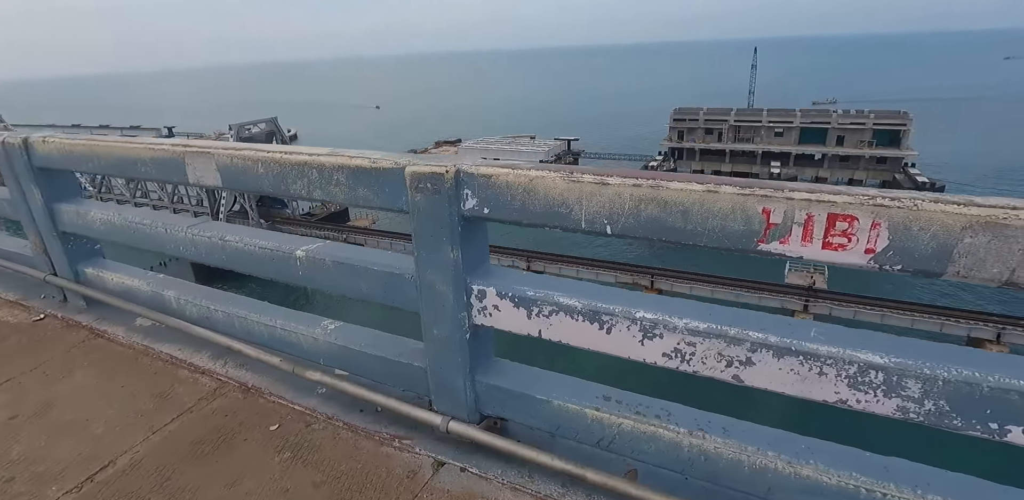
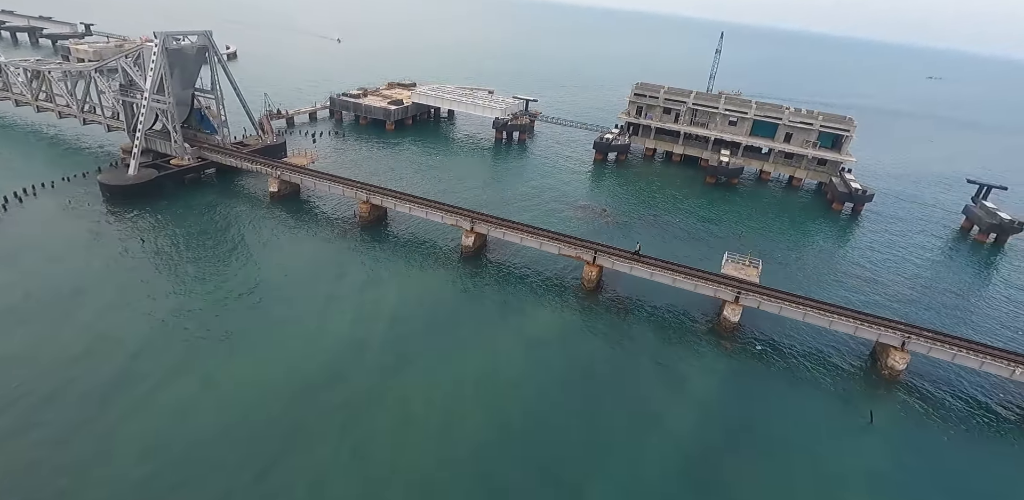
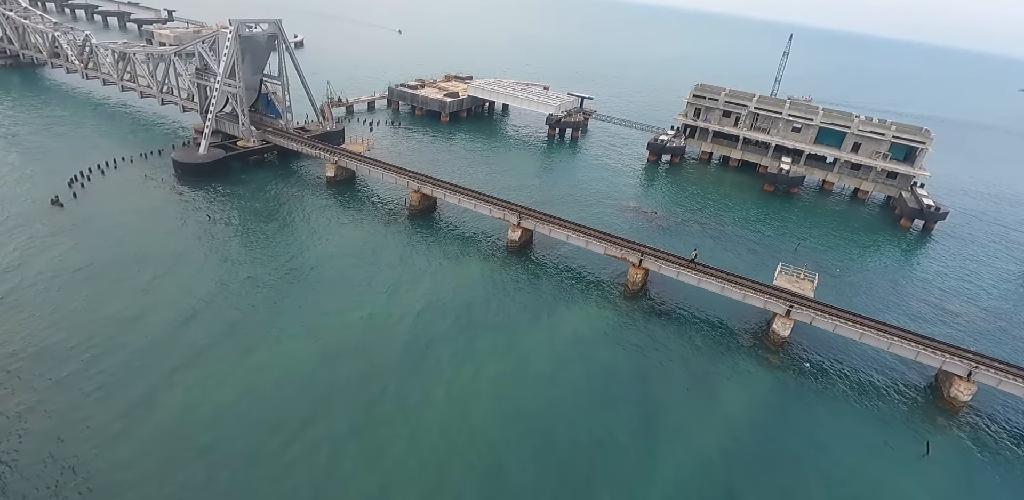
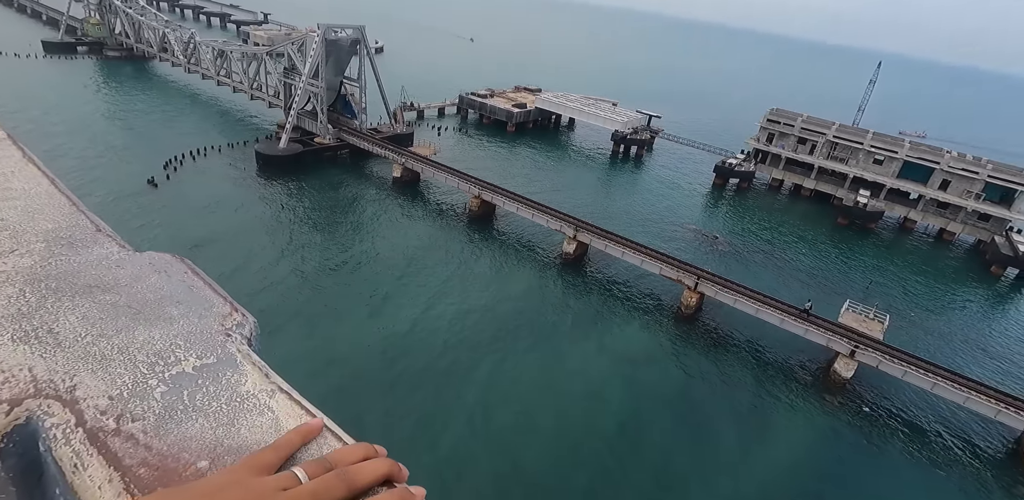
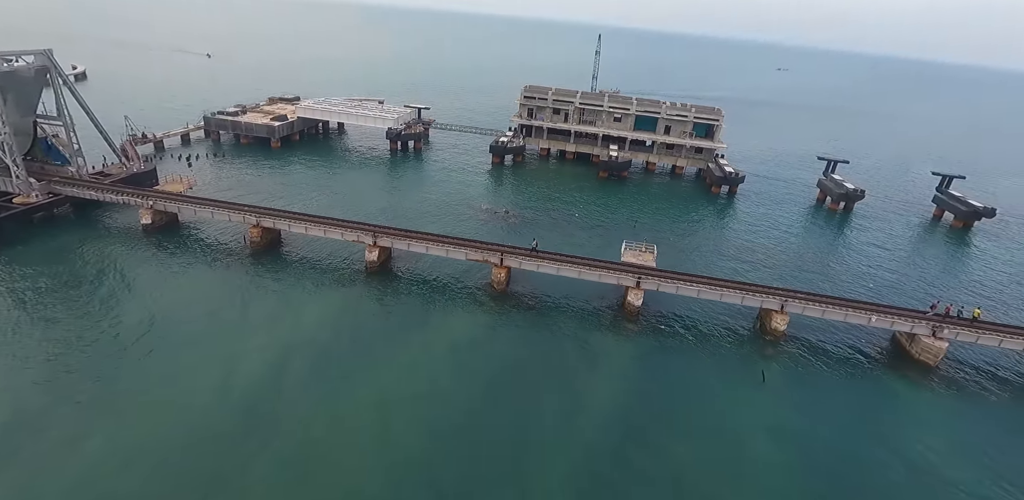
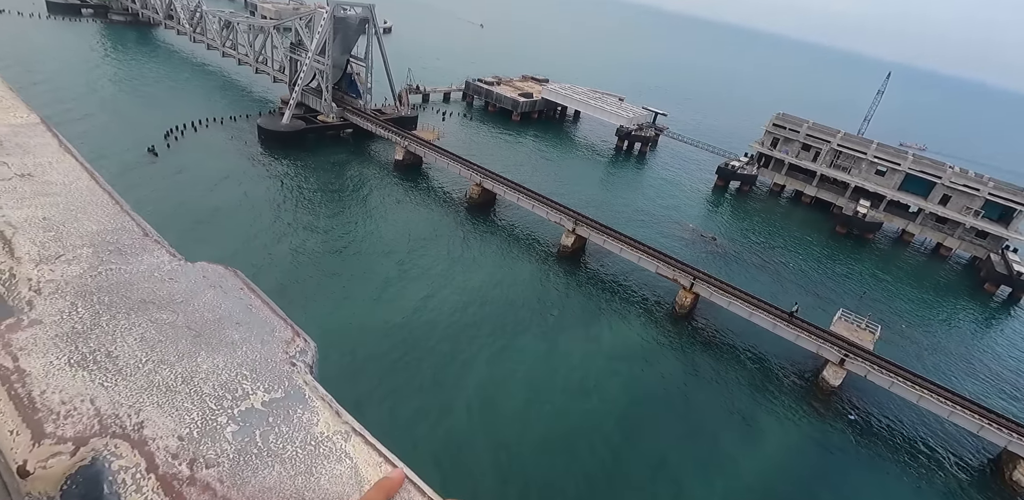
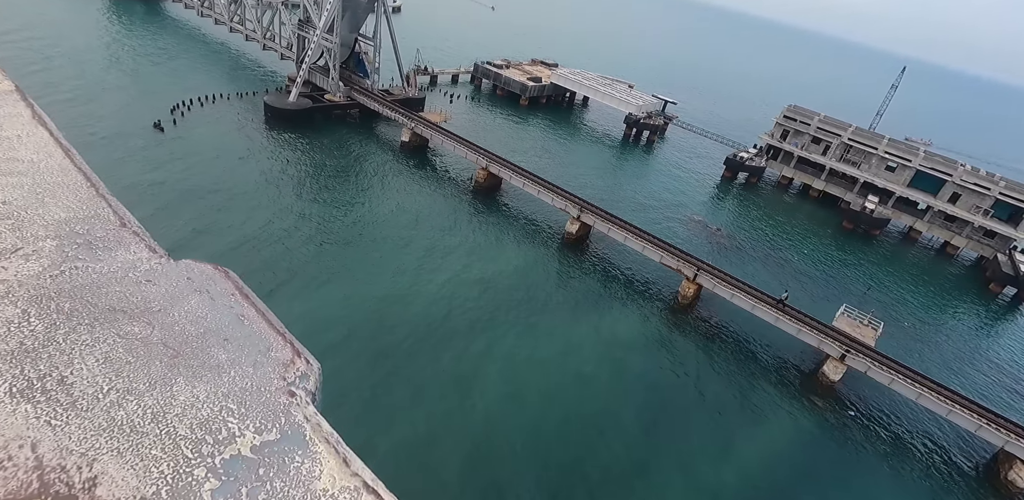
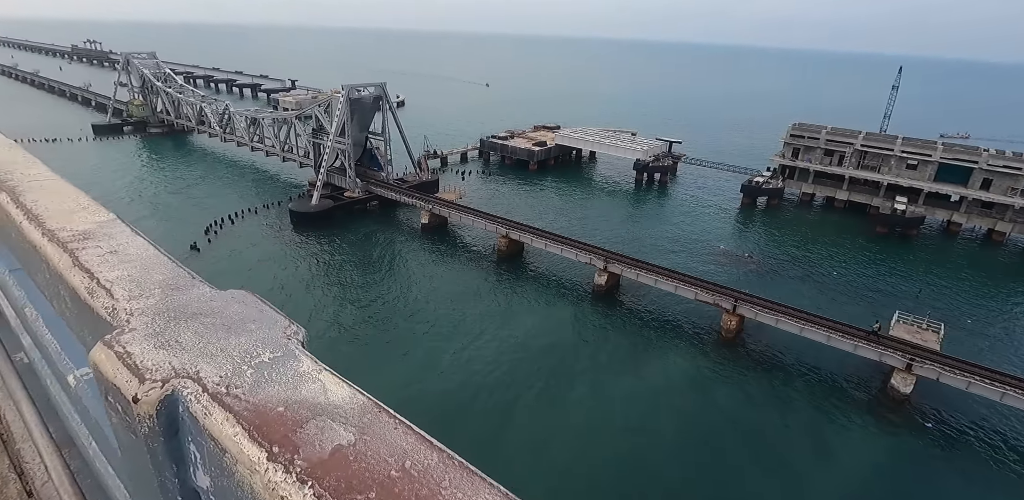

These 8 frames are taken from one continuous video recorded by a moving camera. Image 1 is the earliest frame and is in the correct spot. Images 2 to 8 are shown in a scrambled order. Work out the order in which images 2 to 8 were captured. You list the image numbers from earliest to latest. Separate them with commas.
8, 4, 6, 7, 3, 2, 5
